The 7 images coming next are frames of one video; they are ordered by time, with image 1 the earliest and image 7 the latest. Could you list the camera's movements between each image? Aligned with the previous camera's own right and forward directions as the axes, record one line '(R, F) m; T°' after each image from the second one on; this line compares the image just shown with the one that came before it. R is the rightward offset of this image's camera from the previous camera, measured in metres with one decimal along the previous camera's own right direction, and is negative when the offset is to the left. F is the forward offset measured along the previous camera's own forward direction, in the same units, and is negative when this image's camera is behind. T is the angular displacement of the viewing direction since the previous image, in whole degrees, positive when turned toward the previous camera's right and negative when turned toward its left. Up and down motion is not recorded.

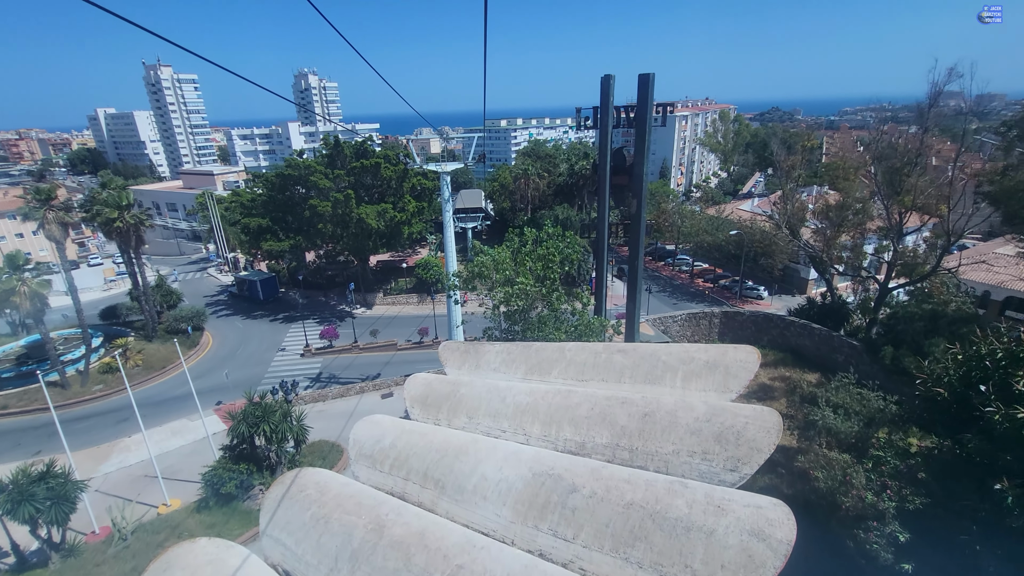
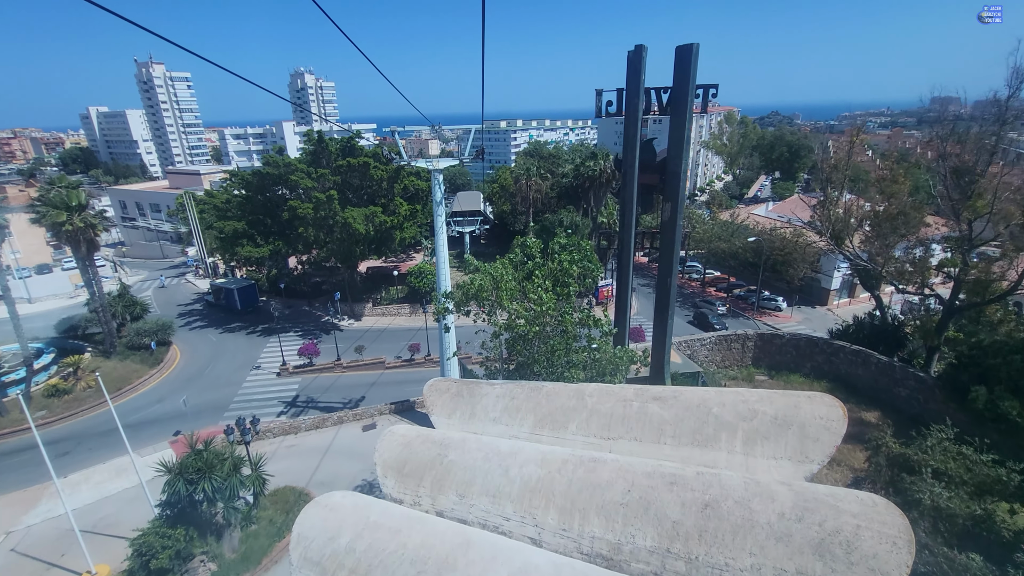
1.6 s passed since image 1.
(-0.2, +3.2) m; 0°
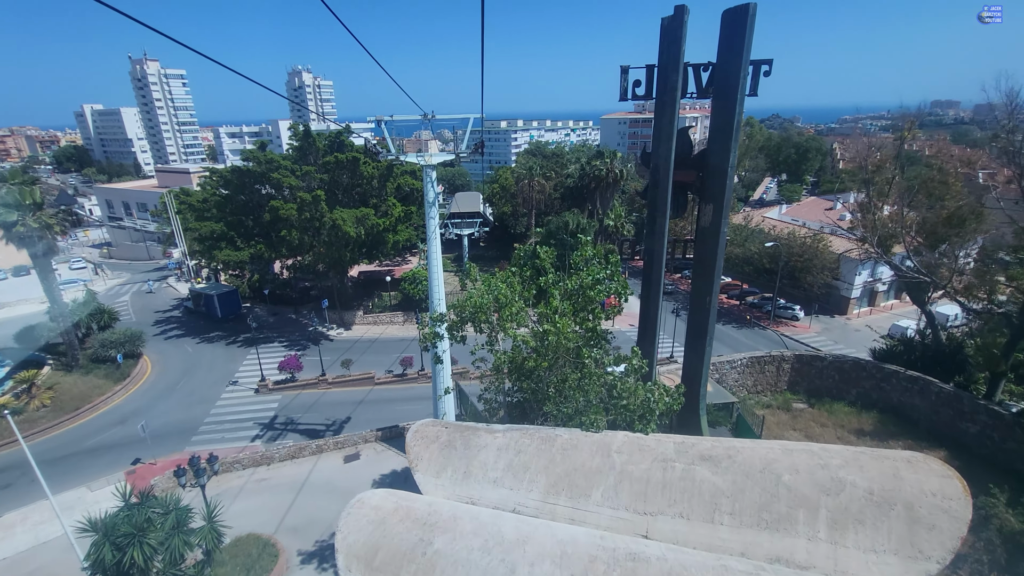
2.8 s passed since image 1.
(-0.1, +2.5) m; 0°
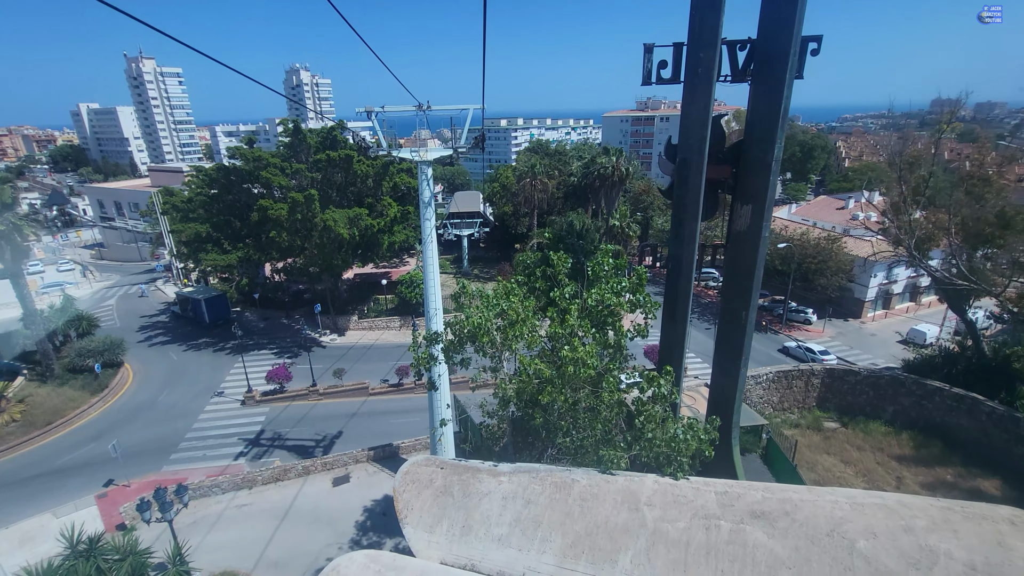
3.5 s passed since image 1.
(-0.1, +1.5) m; 0°
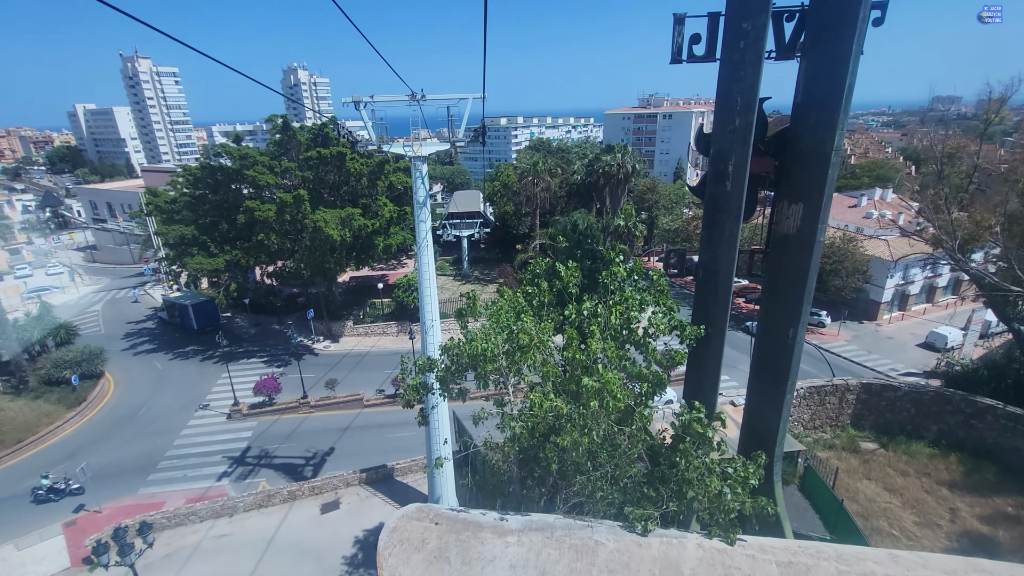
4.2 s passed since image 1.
(-0.1, +1.5) m; 0°
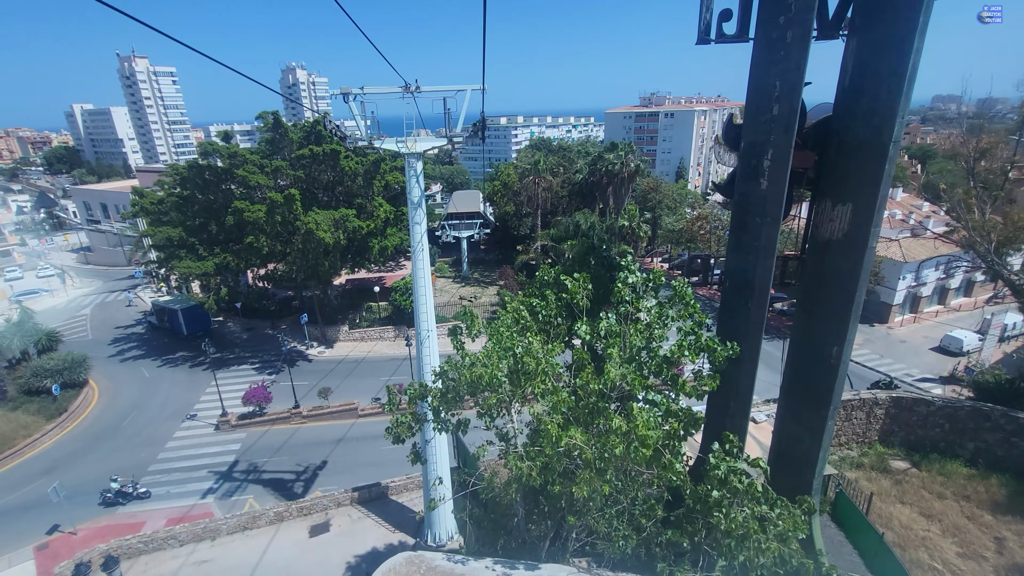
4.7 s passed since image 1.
(-0.1, +1.1) m; 0°
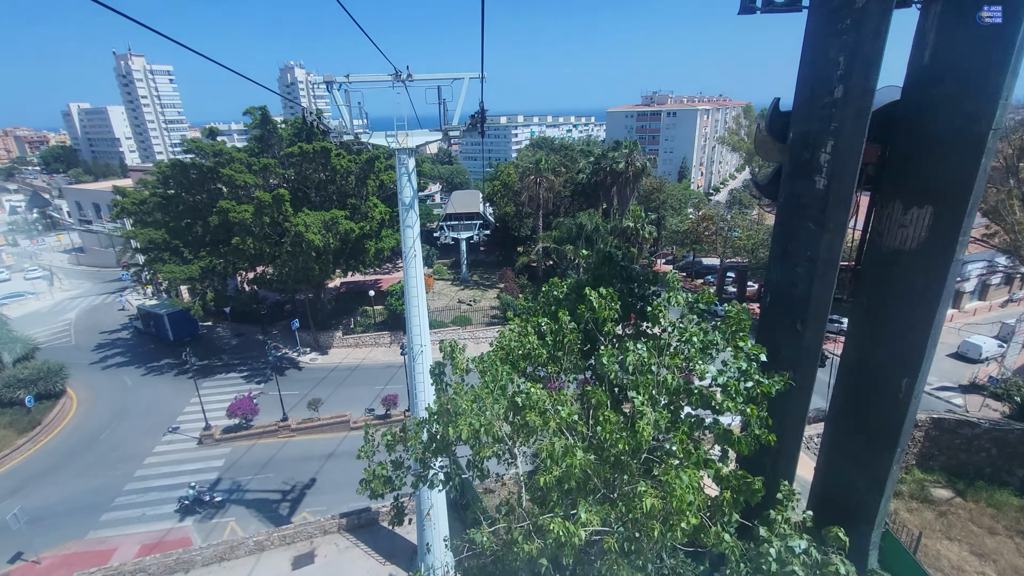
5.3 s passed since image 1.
(-0.1, +1.3) m; 0°
